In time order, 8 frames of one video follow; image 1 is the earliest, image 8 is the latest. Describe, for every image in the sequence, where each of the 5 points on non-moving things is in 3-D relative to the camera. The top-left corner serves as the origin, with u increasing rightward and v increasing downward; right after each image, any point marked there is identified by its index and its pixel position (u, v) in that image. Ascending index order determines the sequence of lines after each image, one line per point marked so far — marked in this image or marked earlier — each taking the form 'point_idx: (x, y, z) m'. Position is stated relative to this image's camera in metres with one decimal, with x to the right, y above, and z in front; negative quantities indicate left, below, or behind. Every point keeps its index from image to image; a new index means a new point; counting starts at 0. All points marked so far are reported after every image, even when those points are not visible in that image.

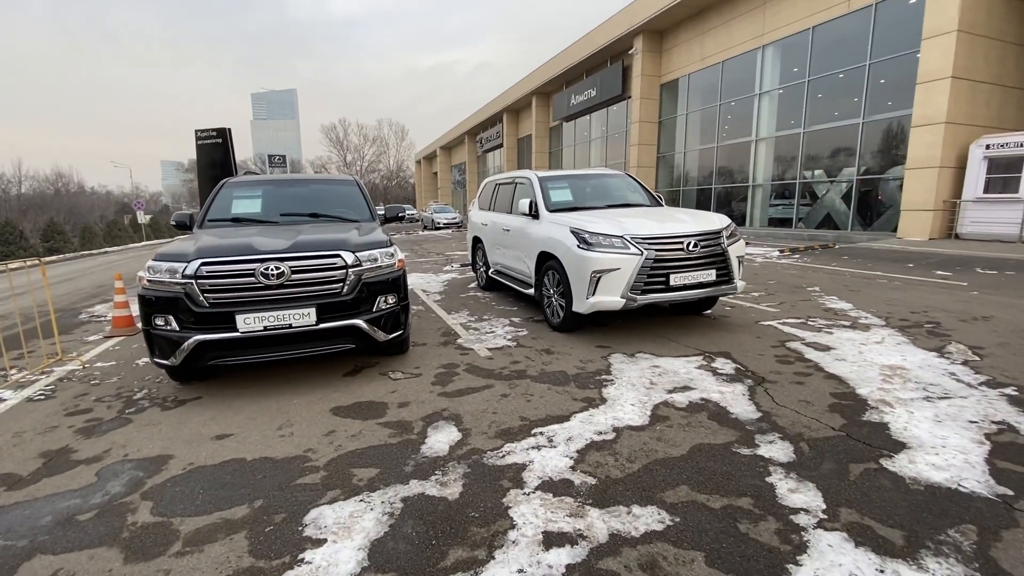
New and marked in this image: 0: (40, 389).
0: (-4.2, -0.9, +4.3) m
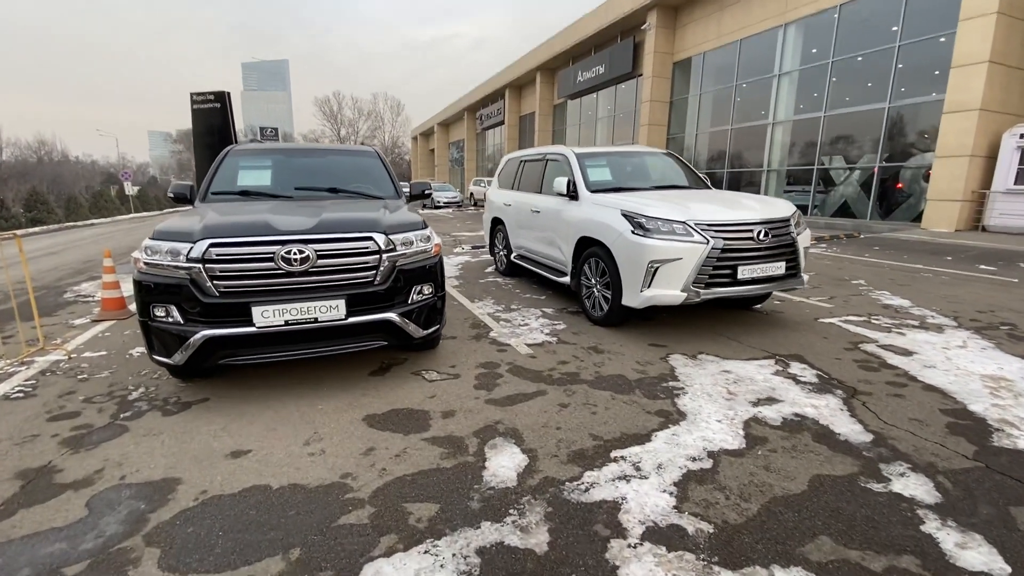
0: (-3.8, -0.7, +3.7) m
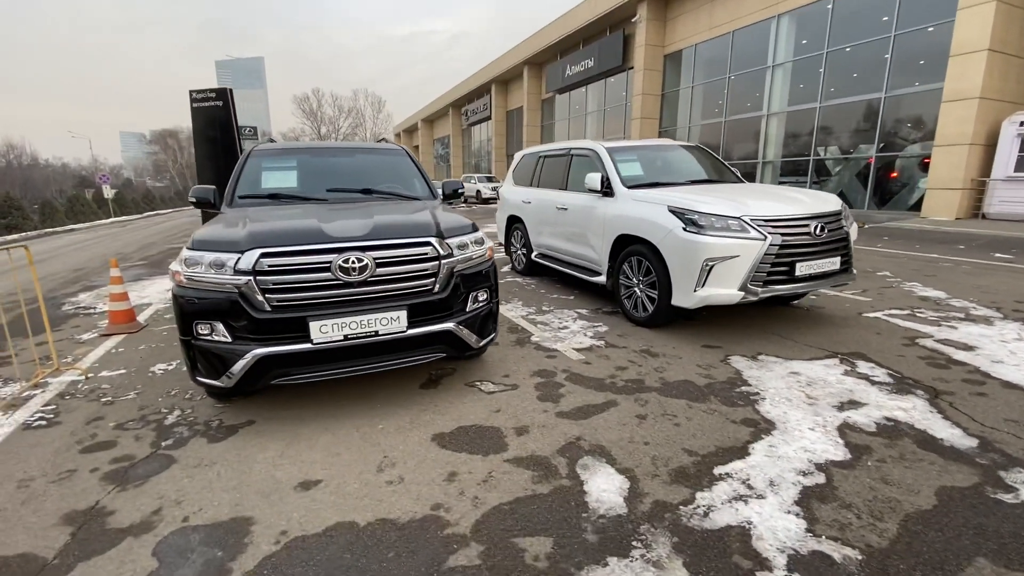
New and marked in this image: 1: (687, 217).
0: (-3.3, -0.9, +3.4) m
1: (+1.5, +0.6, +4.3) m
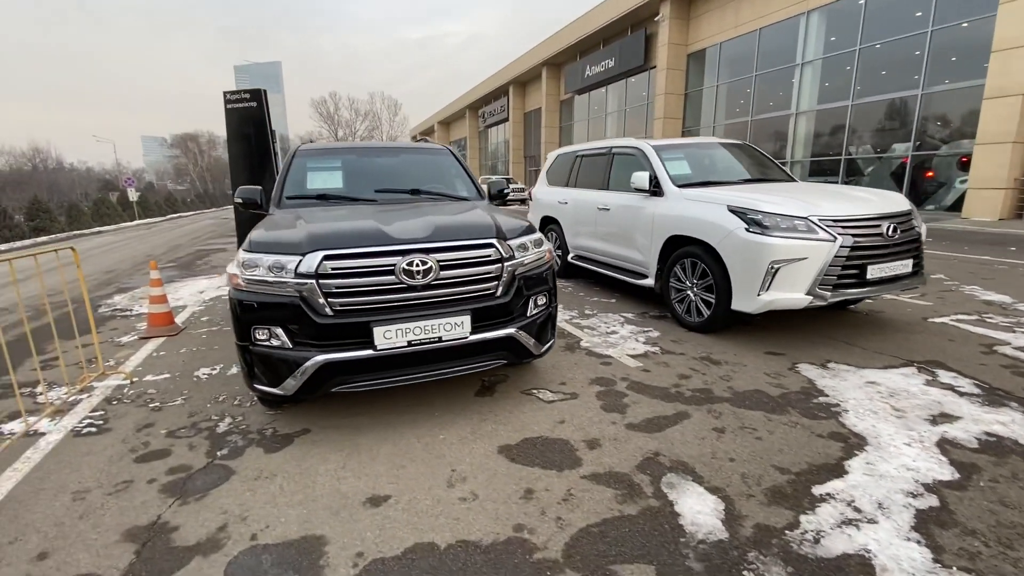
0: (-2.9, -0.9, +3.3) m
1: (+2.0, +0.6, +4.1) m
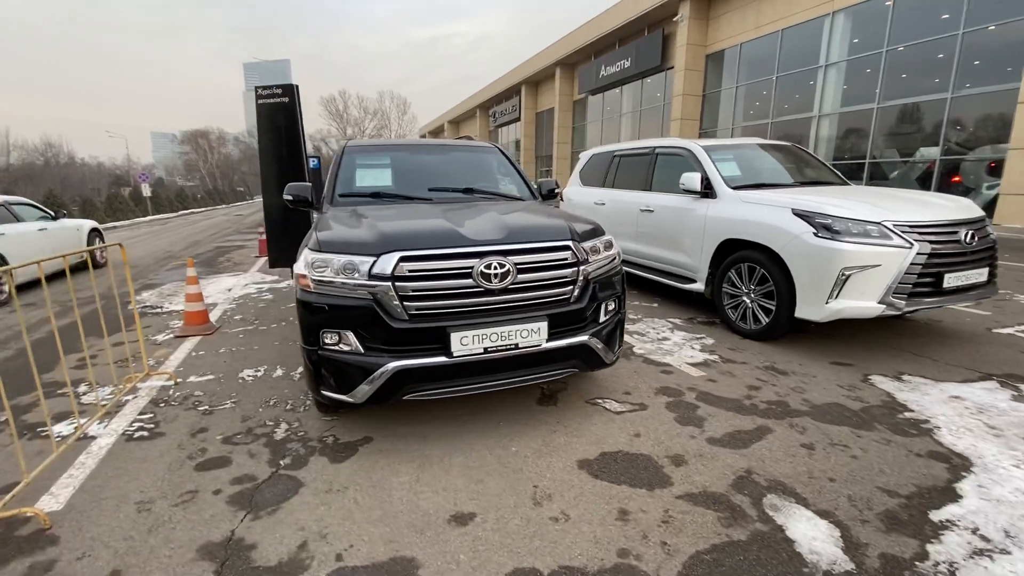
0: (-2.5, -0.9, +3.2) m
1: (+2.4, +0.5, +3.9) m
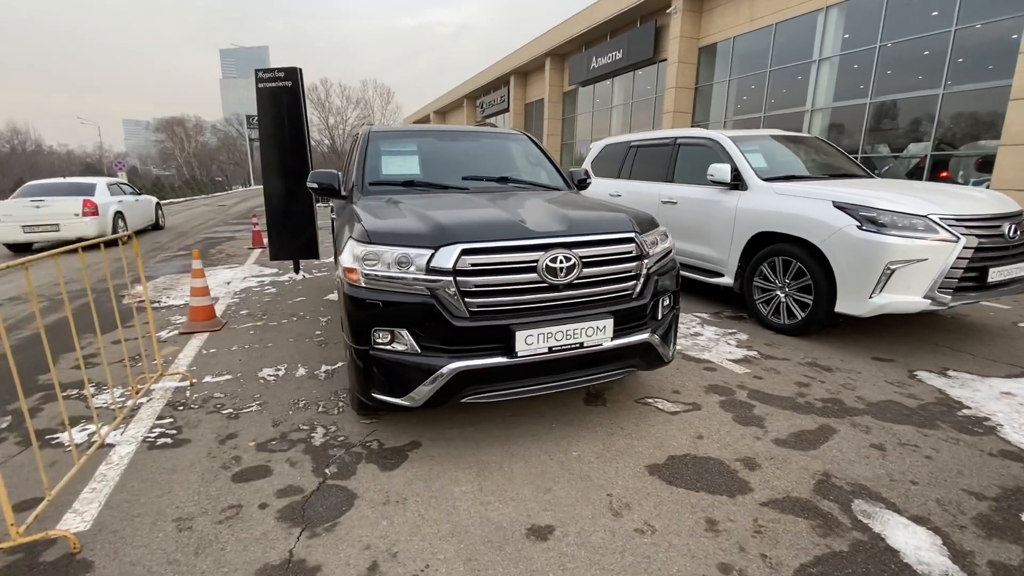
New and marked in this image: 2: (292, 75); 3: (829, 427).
0: (-2.2, -0.8, +2.9) m
1: (+2.7, +0.6, +3.8) m
2: (-2.8, +2.8, +6.3) m
3: (+1.9, -0.8, +2.9) m
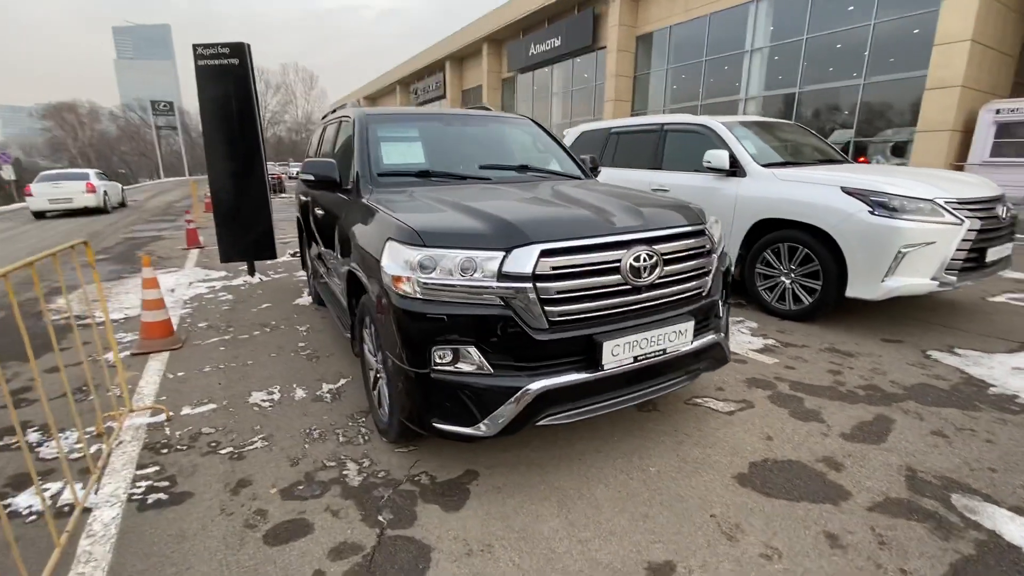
0: (-1.8, -0.9, +2.4) m
1: (+2.8, +0.7, +3.9) m
2: (-3.1, +2.7, +5.5) m
3: (+2.2, -0.7, +2.8) m
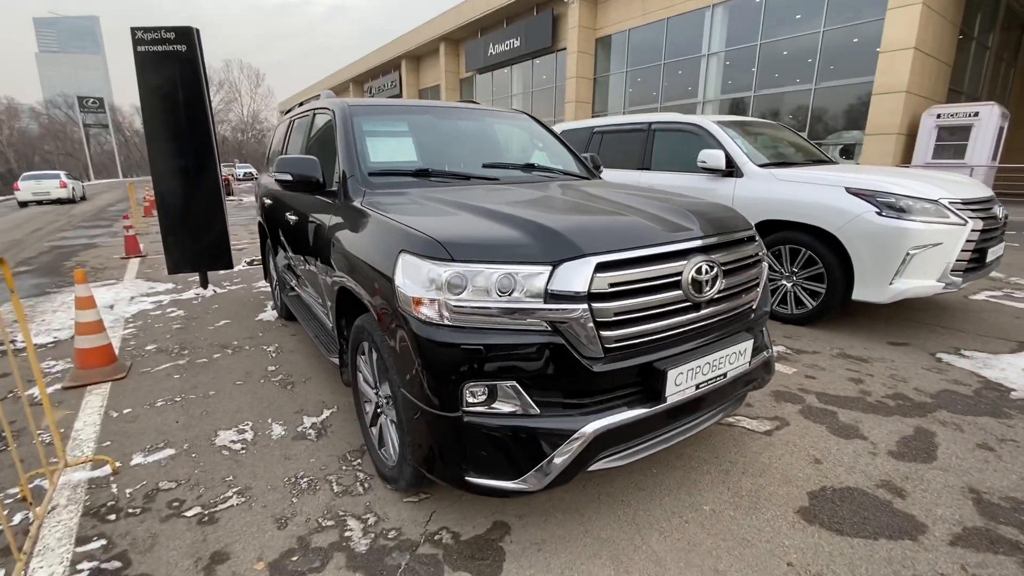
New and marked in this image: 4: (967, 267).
0: (-1.7, -1.1, +1.9) m
1: (+2.8, +0.7, +3.8) m
2: (-3.3, +2.5, +4.9) m
3: (+2.3, -0.8, +2.7) m
4: (+3.6, +0.2, +3.8) m
